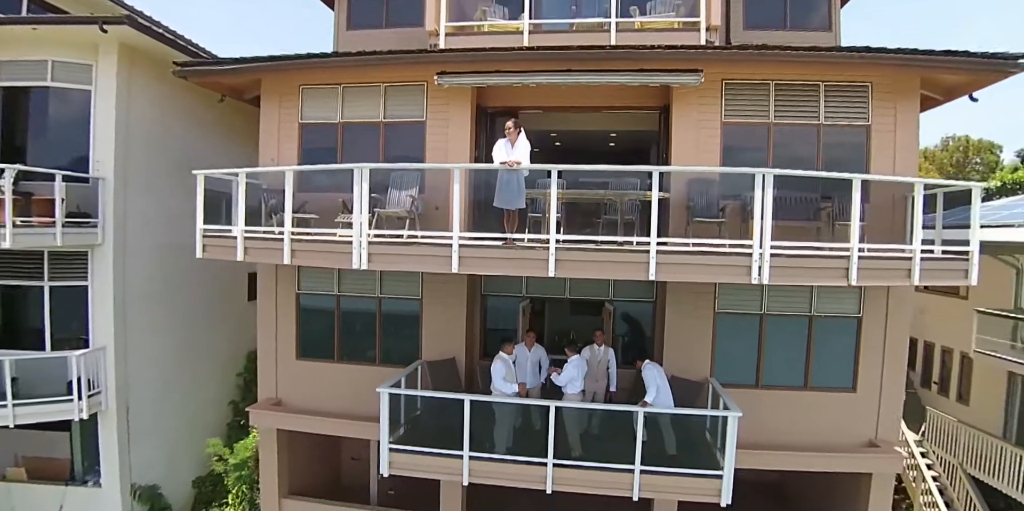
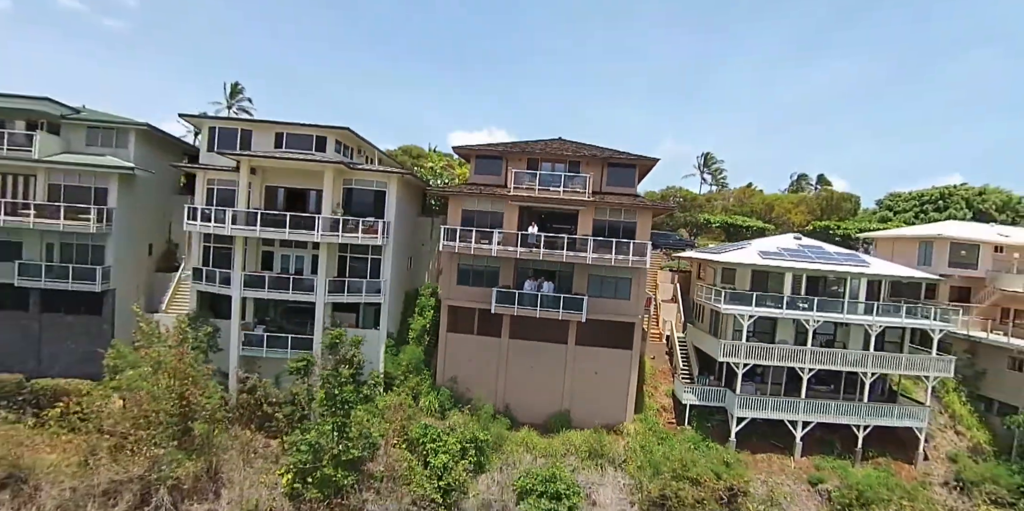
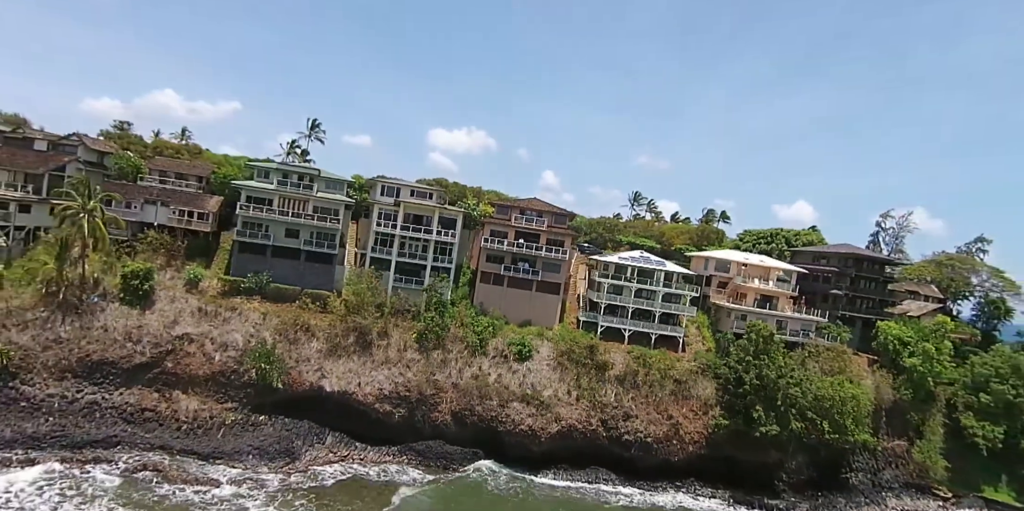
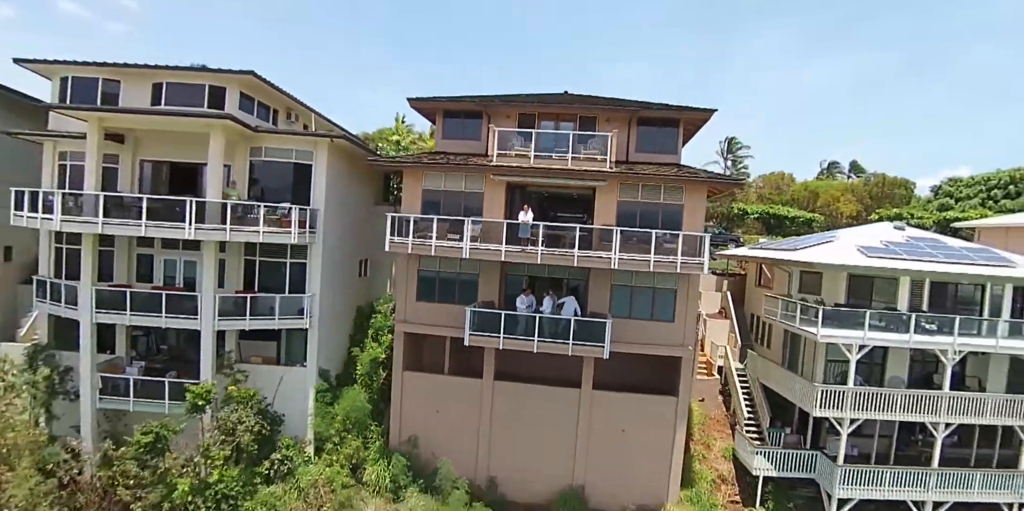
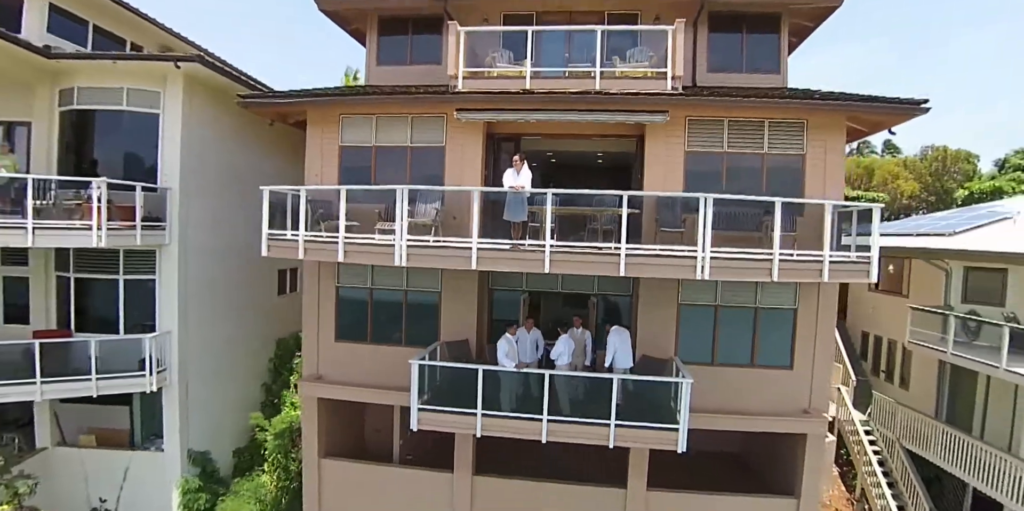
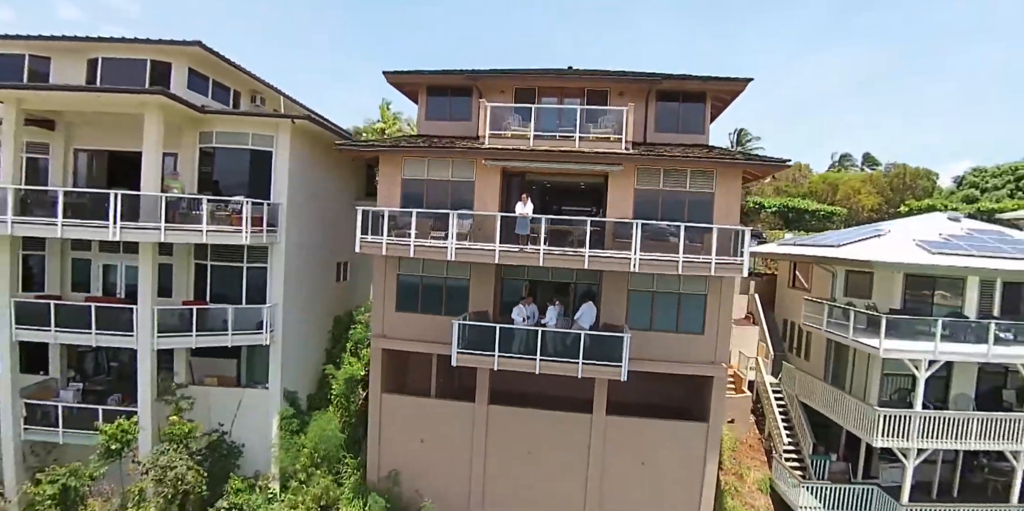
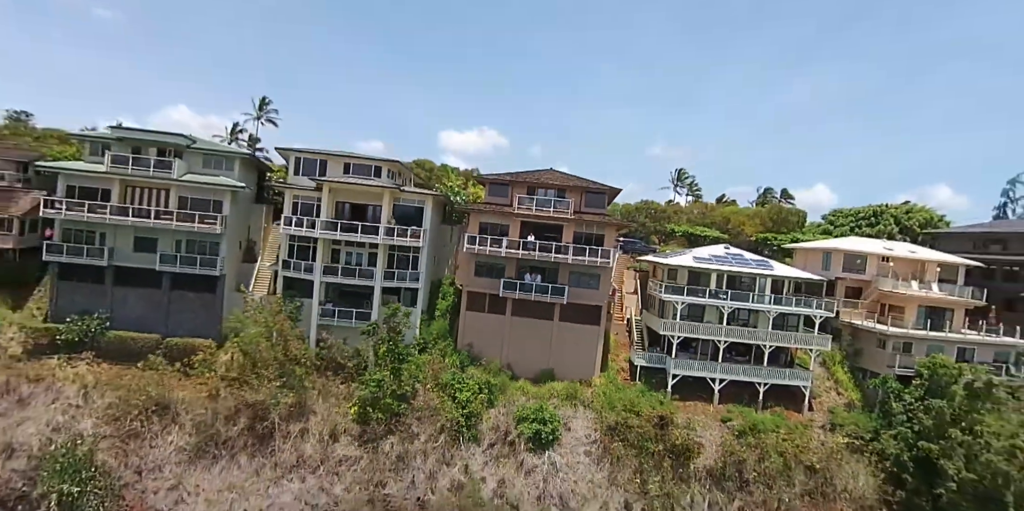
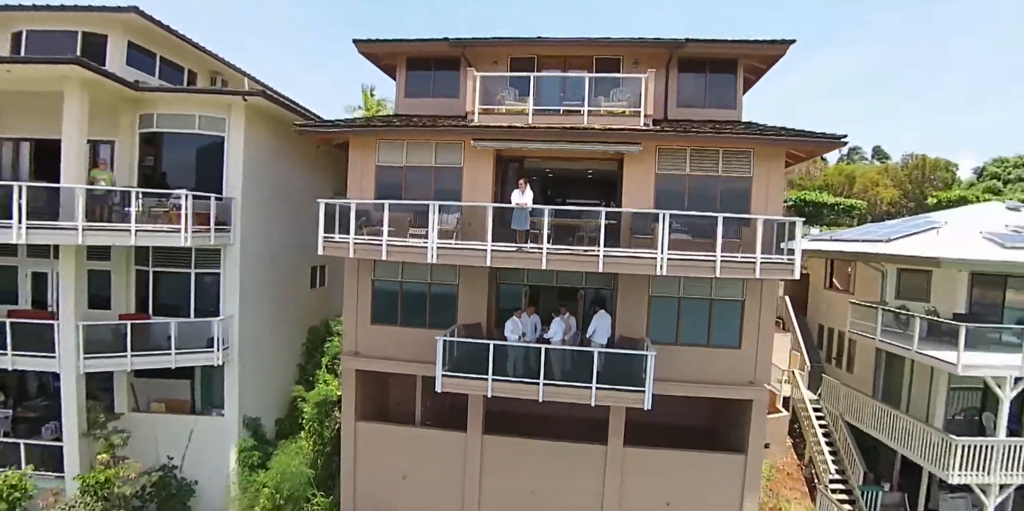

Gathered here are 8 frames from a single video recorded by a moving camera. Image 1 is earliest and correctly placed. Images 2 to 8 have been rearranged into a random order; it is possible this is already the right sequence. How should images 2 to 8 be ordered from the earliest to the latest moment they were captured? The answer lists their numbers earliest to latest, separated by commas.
5, 8, 6, 4, 2, 7, 3
